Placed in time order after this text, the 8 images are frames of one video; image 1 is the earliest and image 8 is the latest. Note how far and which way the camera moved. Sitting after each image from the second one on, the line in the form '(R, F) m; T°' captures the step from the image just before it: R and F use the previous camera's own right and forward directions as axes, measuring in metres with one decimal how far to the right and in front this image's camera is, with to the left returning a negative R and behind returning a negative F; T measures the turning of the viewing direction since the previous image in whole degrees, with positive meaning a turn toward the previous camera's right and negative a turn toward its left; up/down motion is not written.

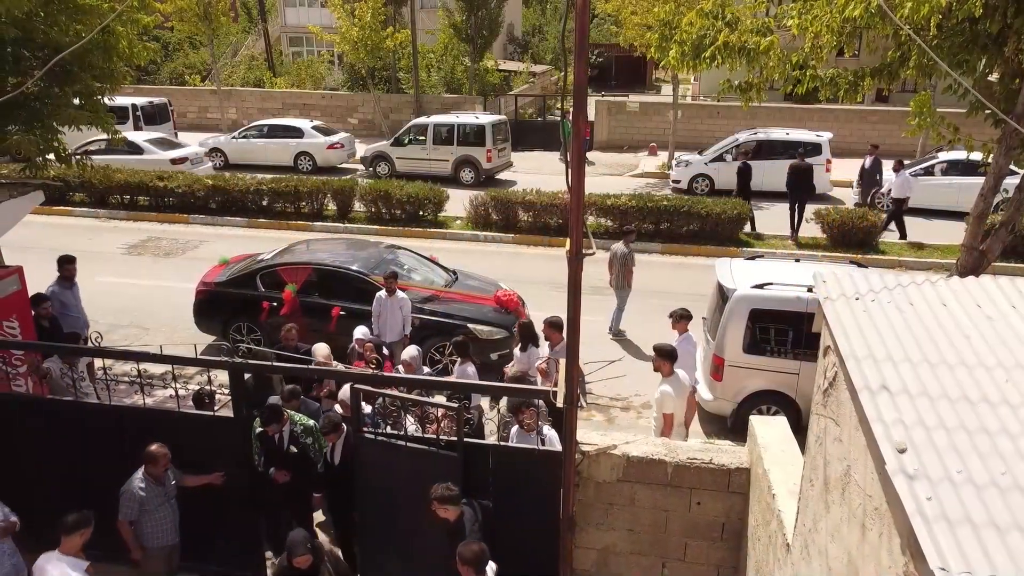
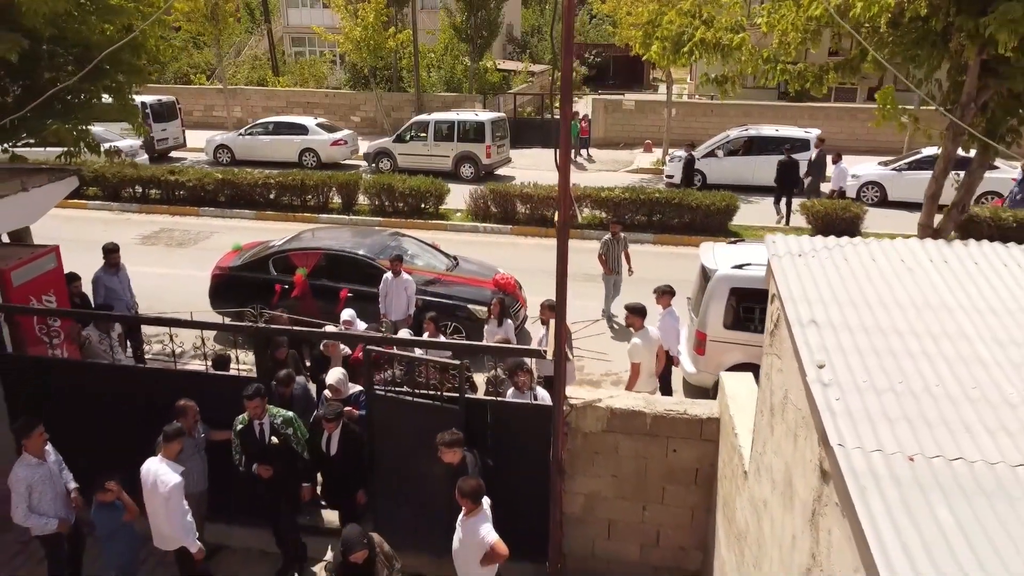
(0.0, -0.5) m; 0°
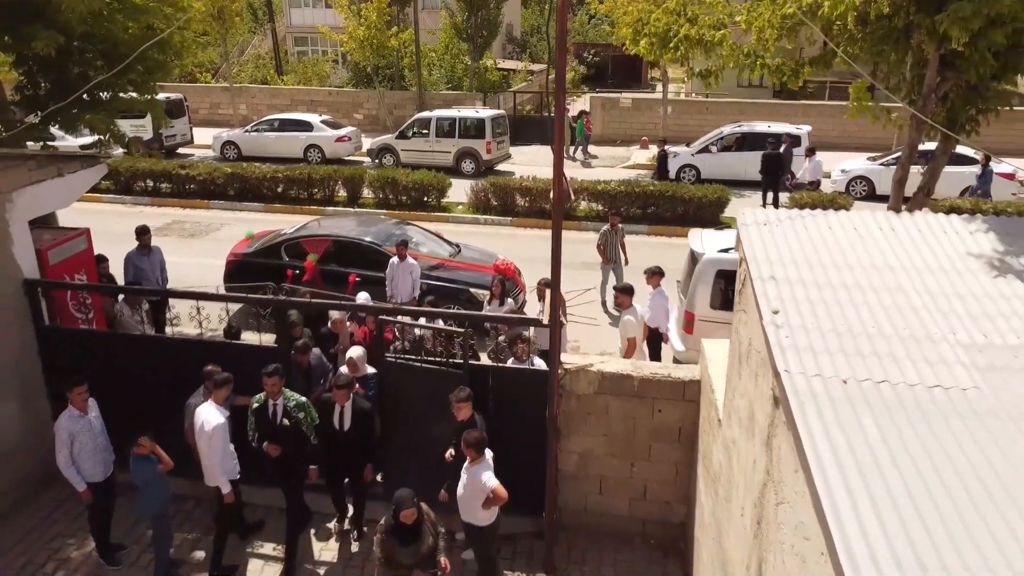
(0.0, -0.5) m; 0°
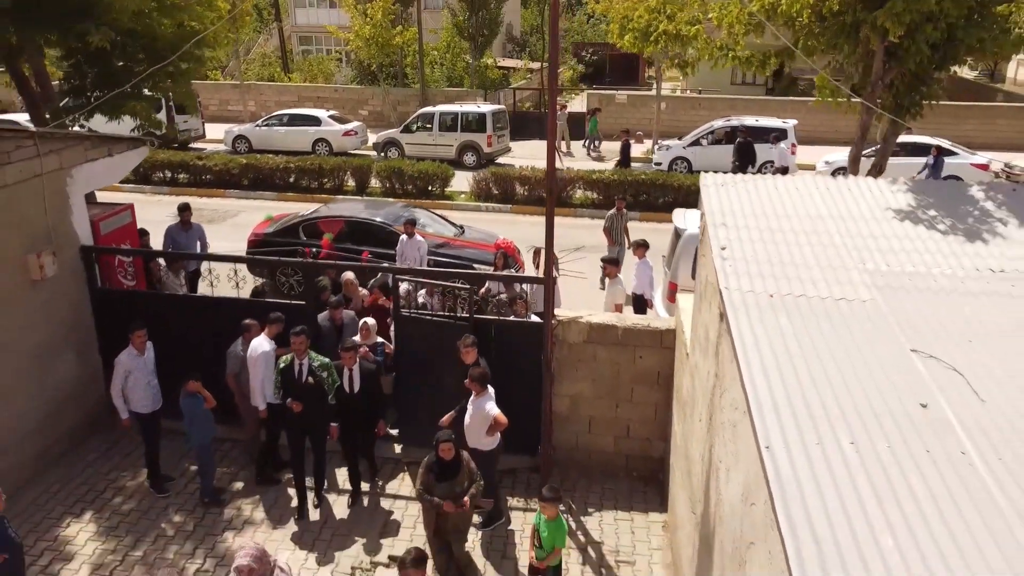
(0.0, -0.8) m; 0°
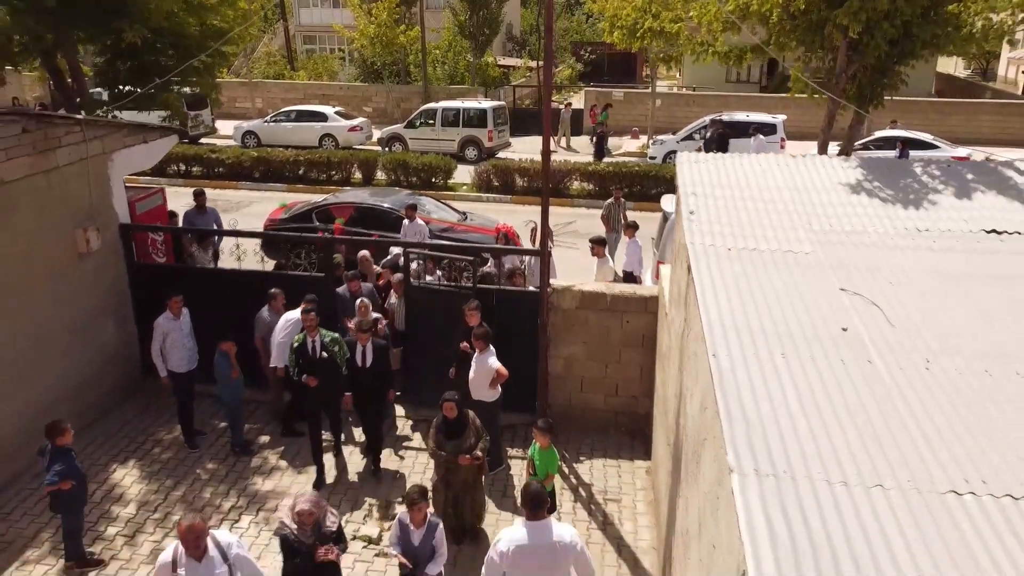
(0.0, -0.7) m; 0°
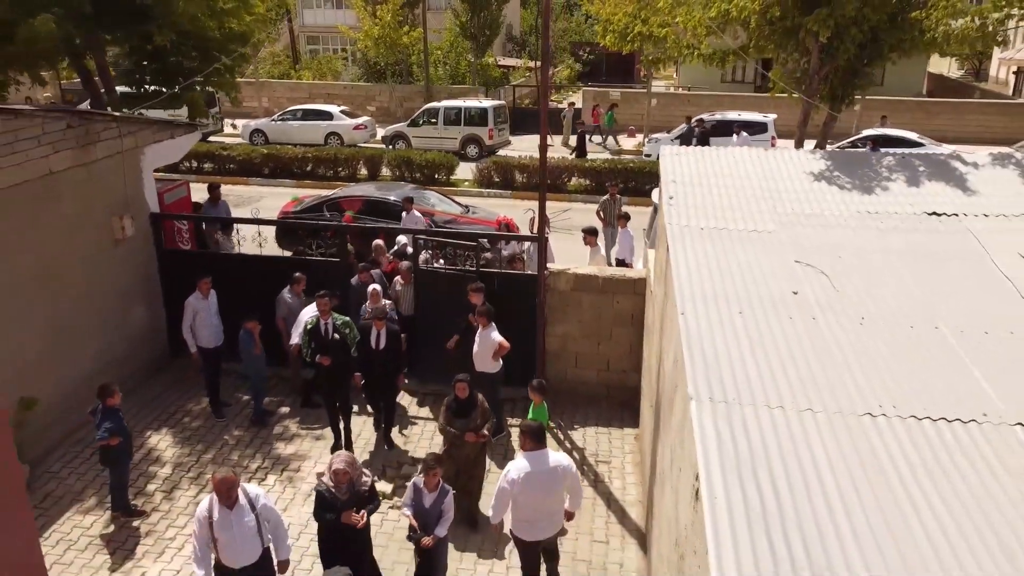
(0.0, -0.6) m; 0°
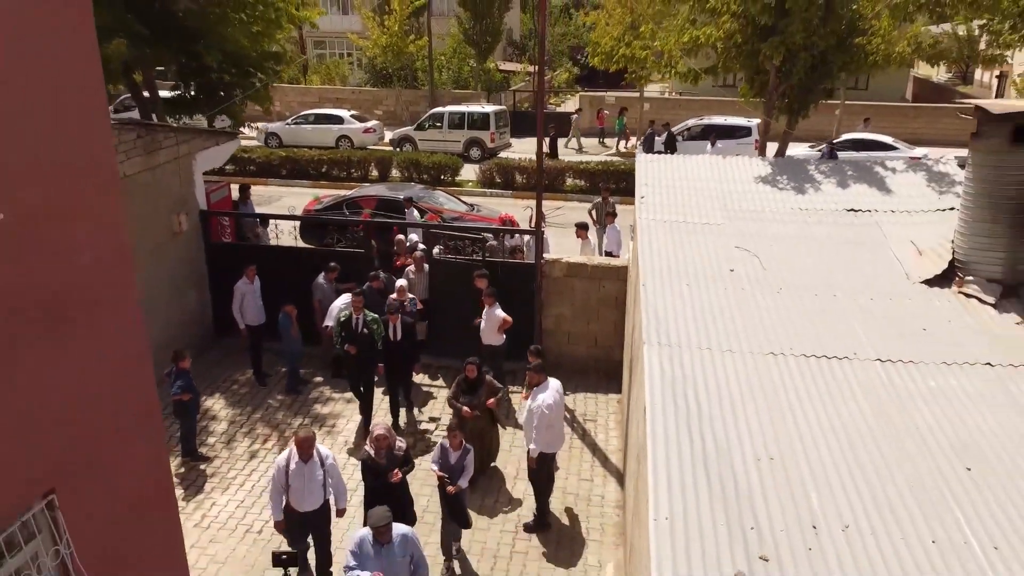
(0.0, -1.3) m; 0°
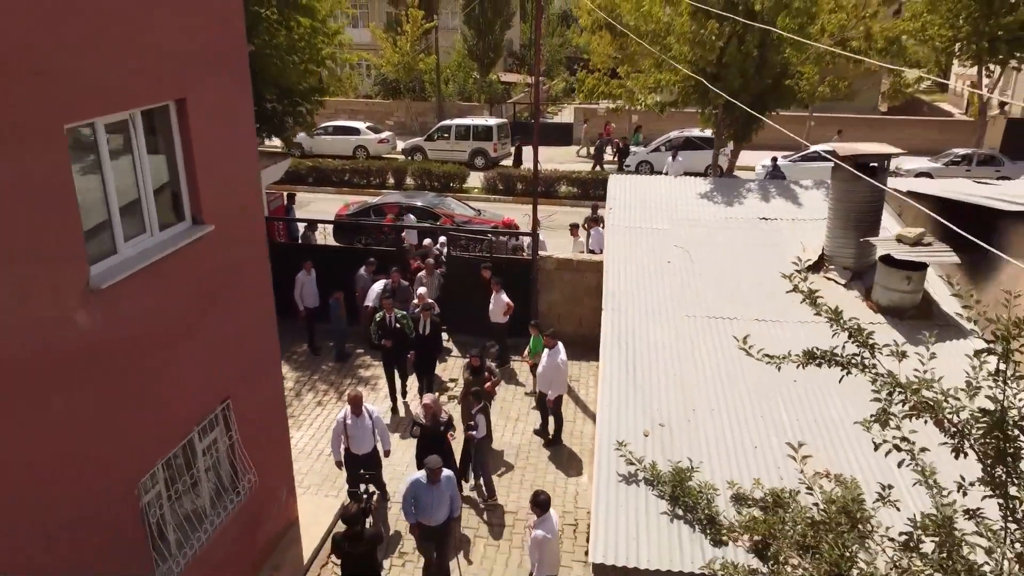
(0.0, -2.4) m; 0°
